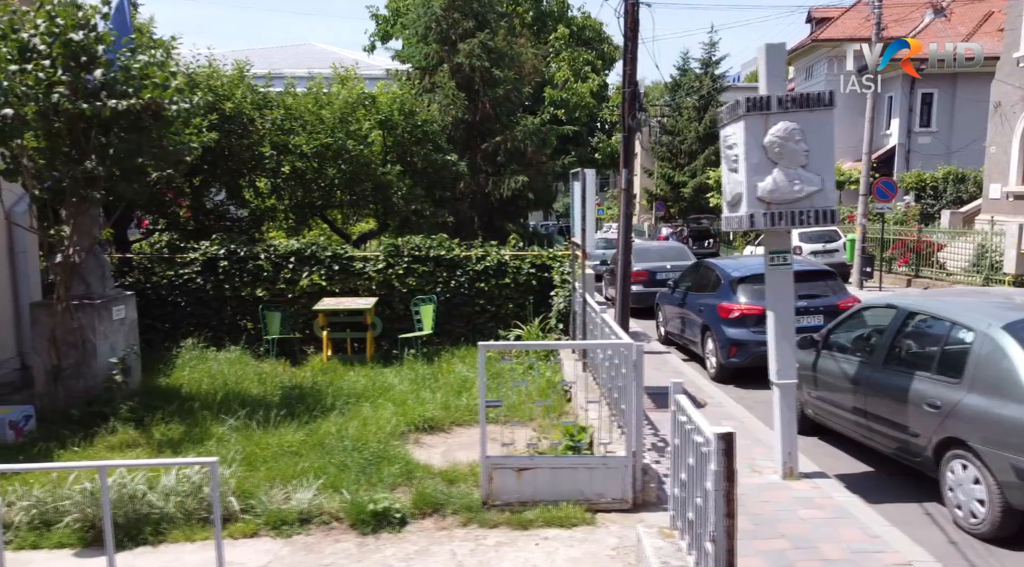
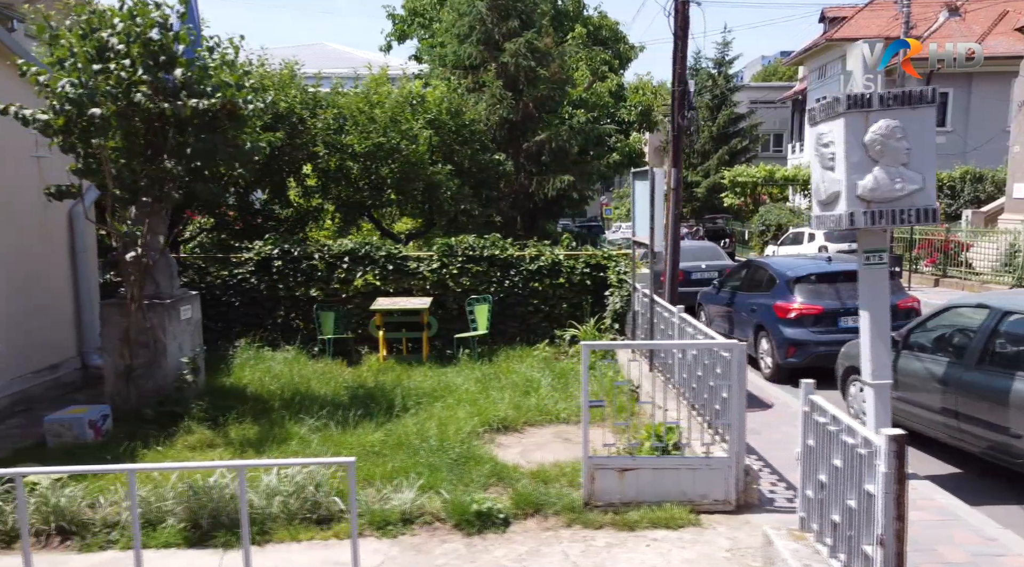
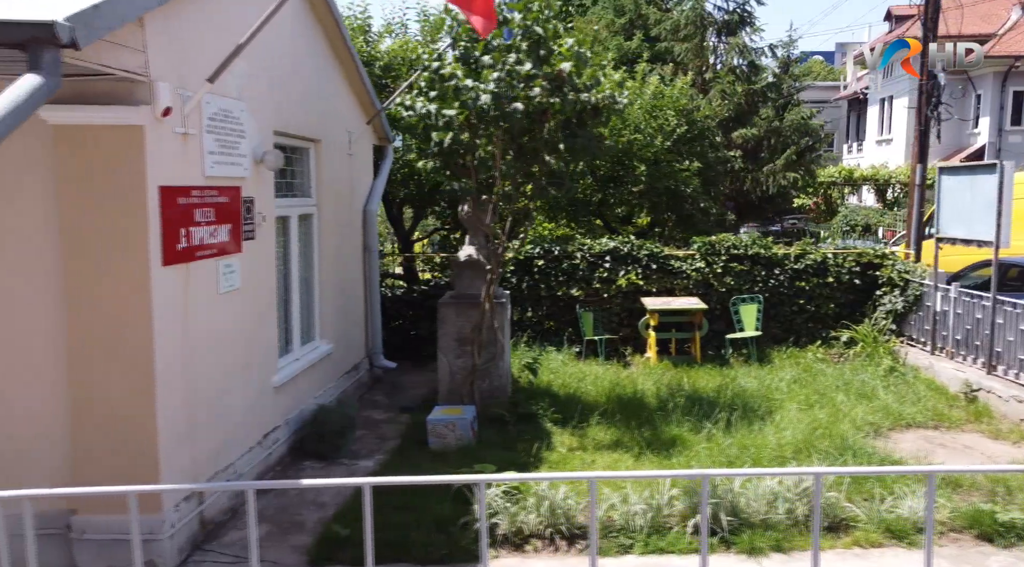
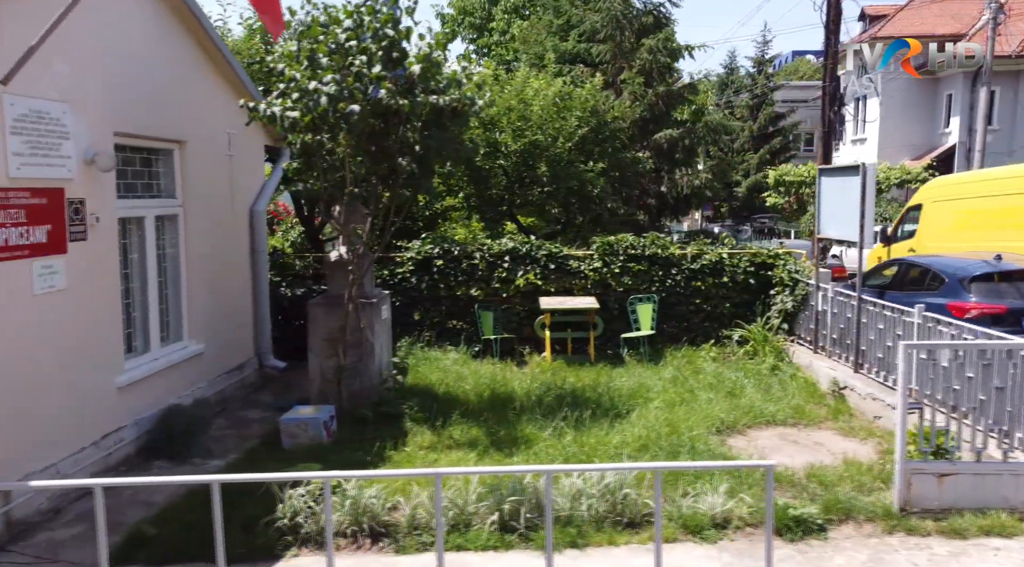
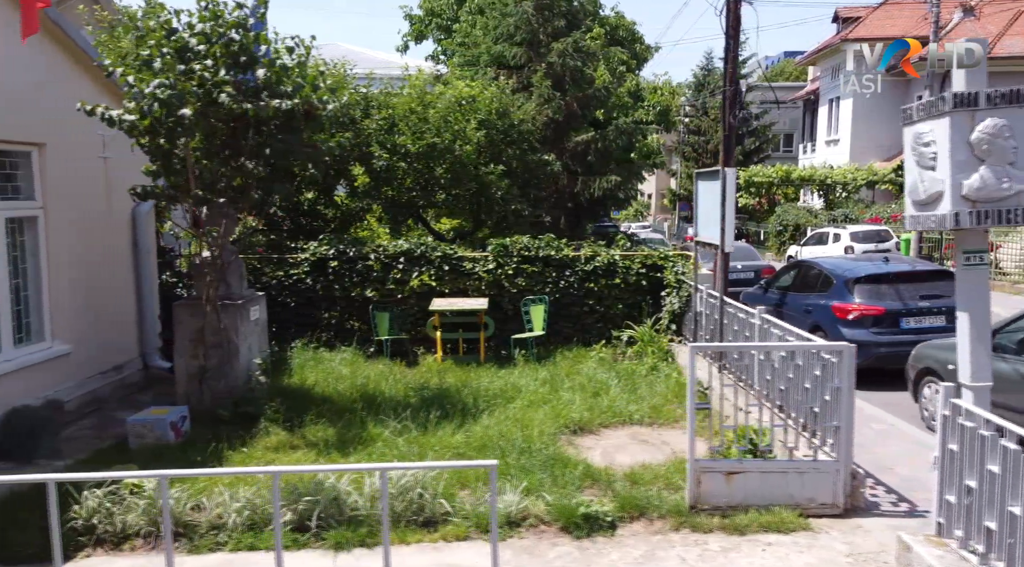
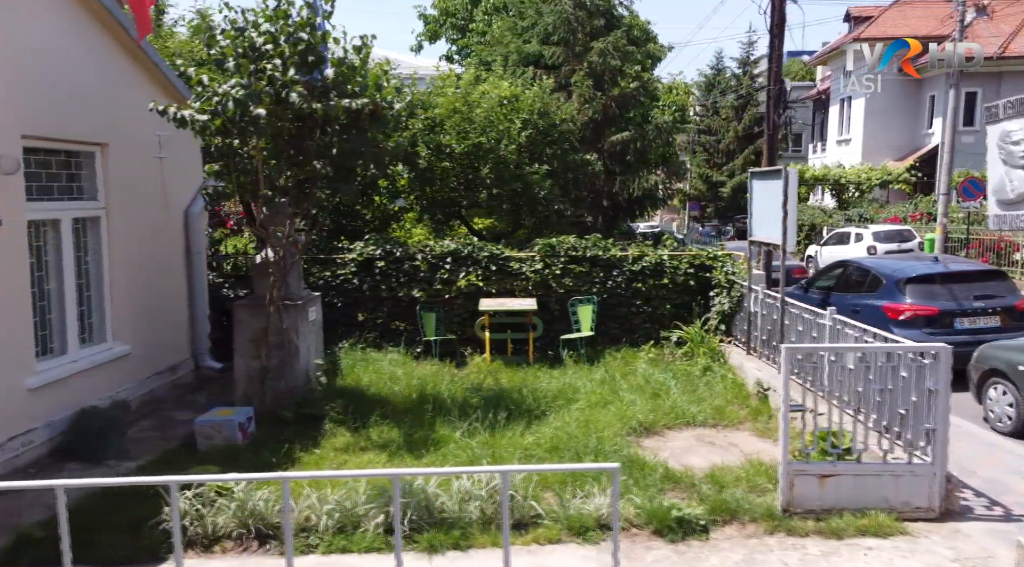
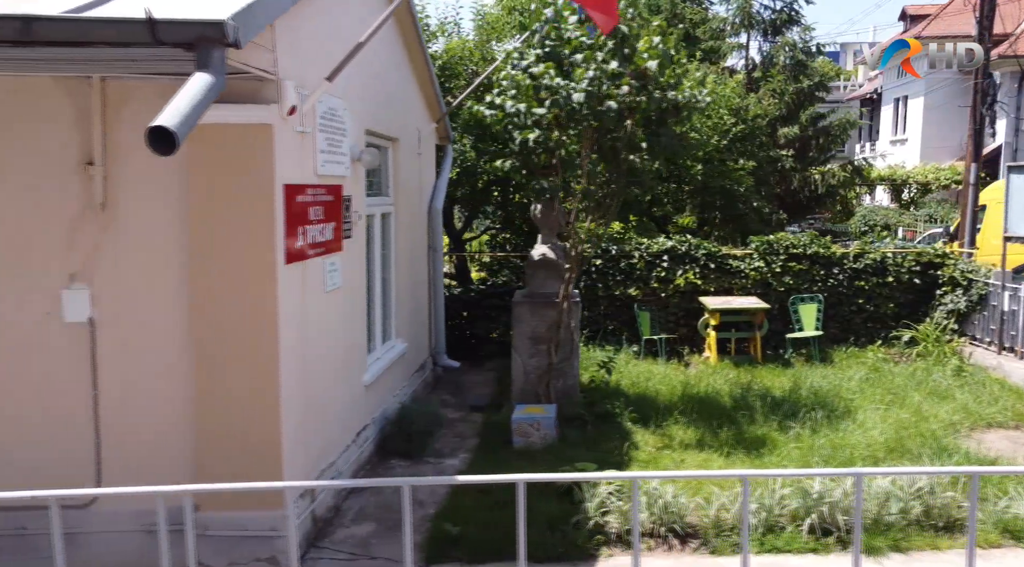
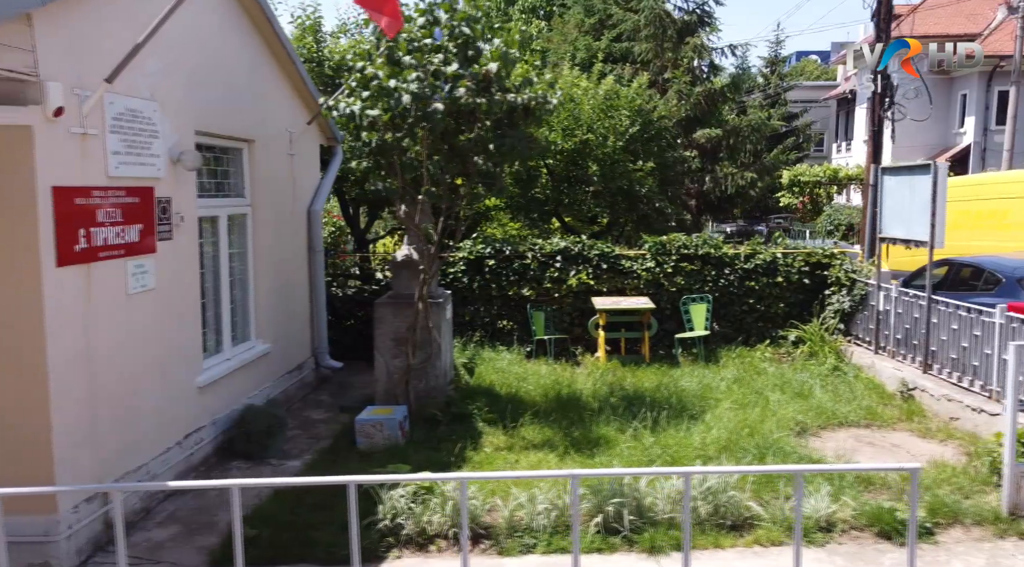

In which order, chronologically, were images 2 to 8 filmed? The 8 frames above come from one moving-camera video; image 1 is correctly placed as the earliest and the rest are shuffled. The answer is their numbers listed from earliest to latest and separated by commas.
2, 5, 6, 4, 8, 3, 7
